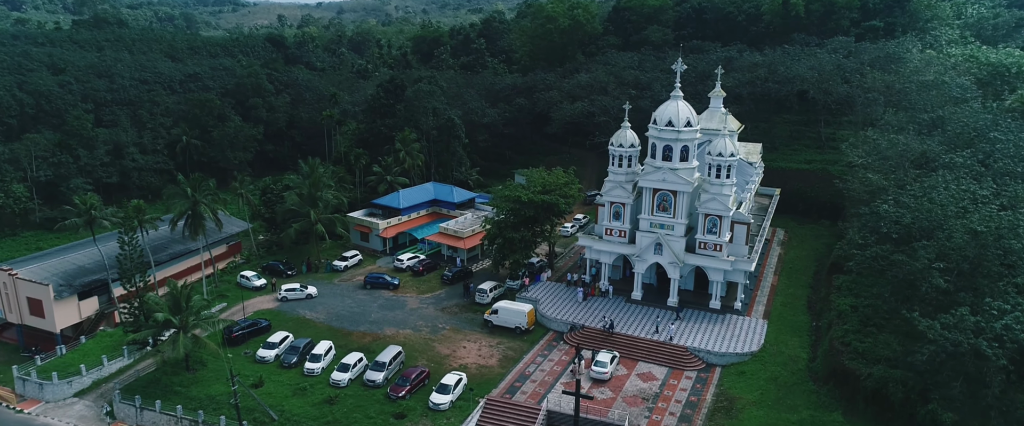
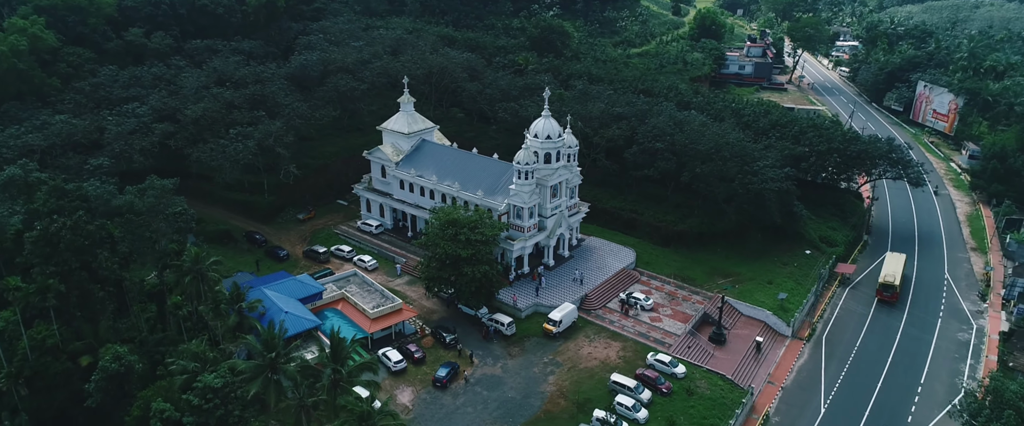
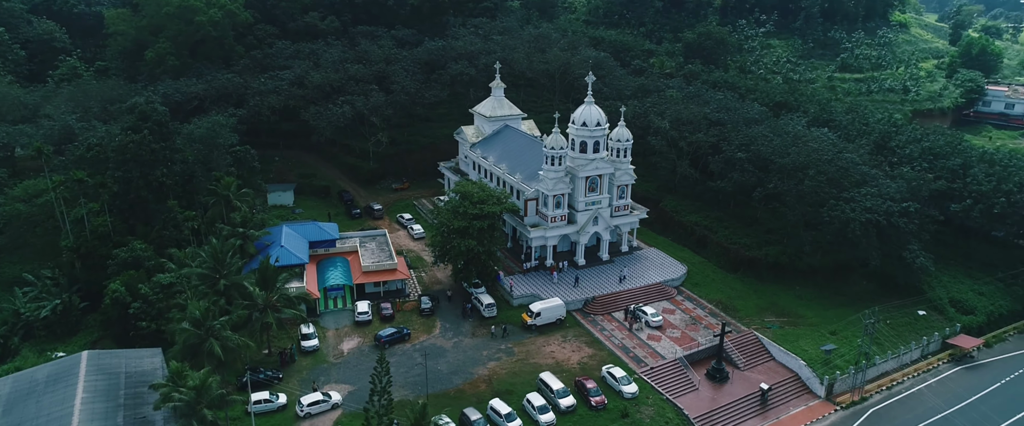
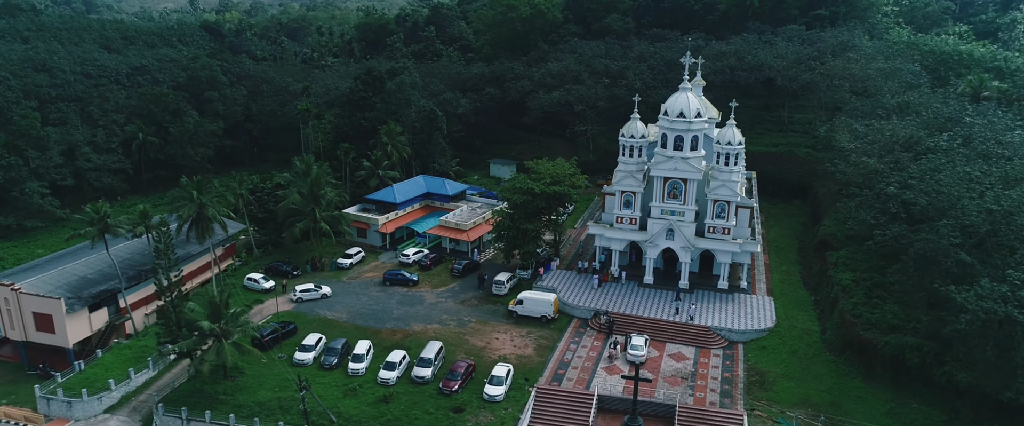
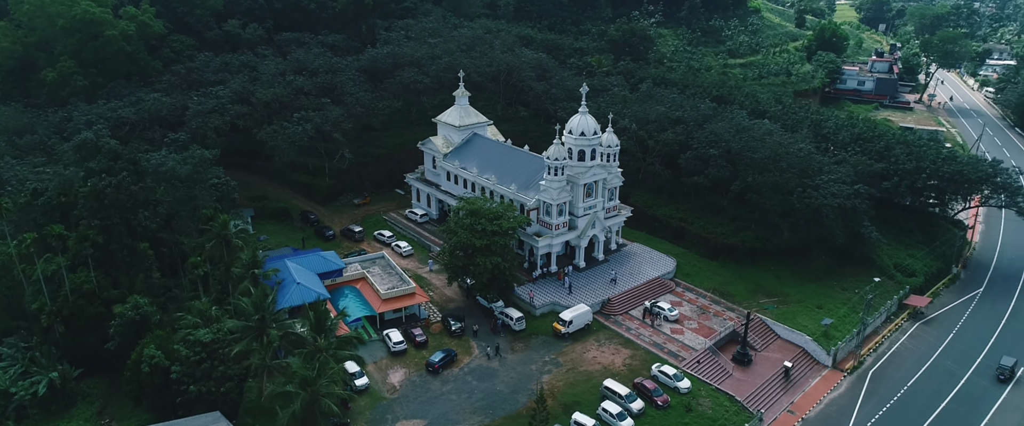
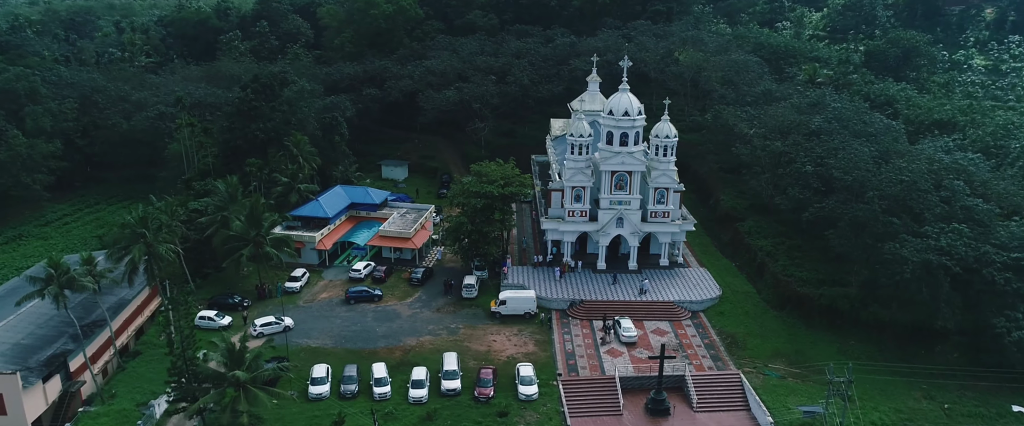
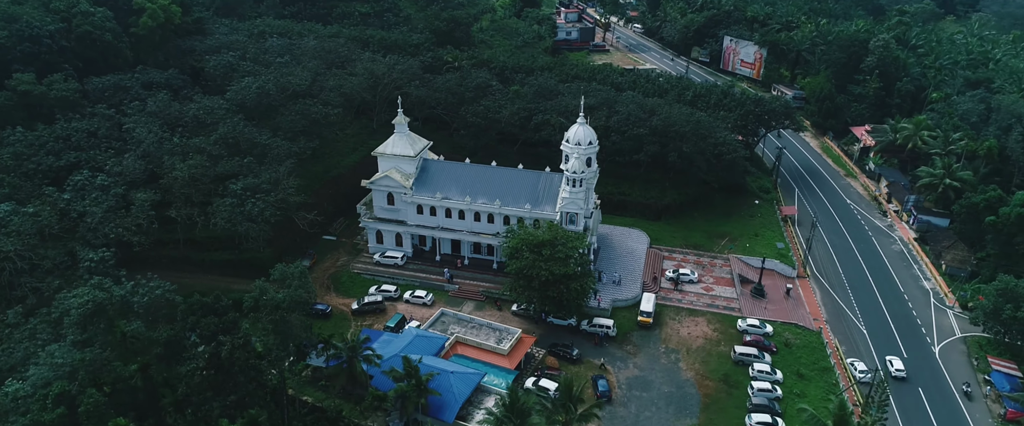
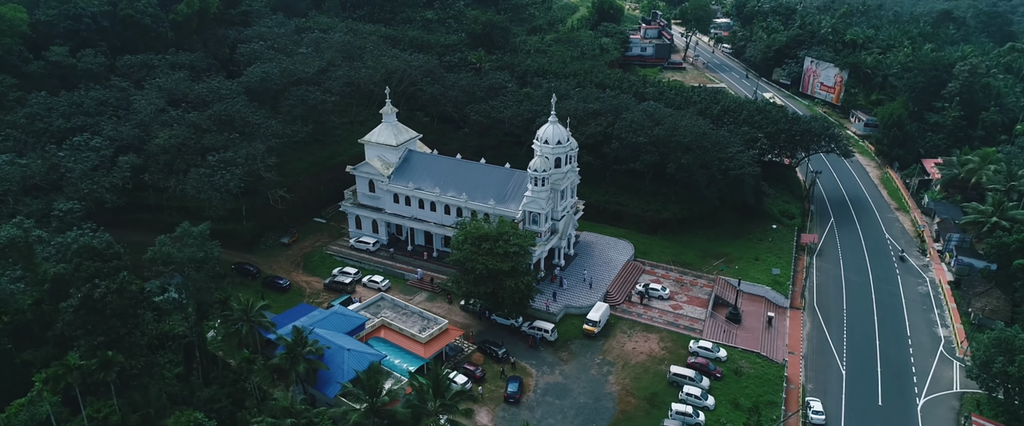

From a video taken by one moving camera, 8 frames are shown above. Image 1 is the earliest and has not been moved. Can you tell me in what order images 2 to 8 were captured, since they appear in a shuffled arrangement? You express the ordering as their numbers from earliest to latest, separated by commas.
4, 6, 3, 5, 2, 8, 7
